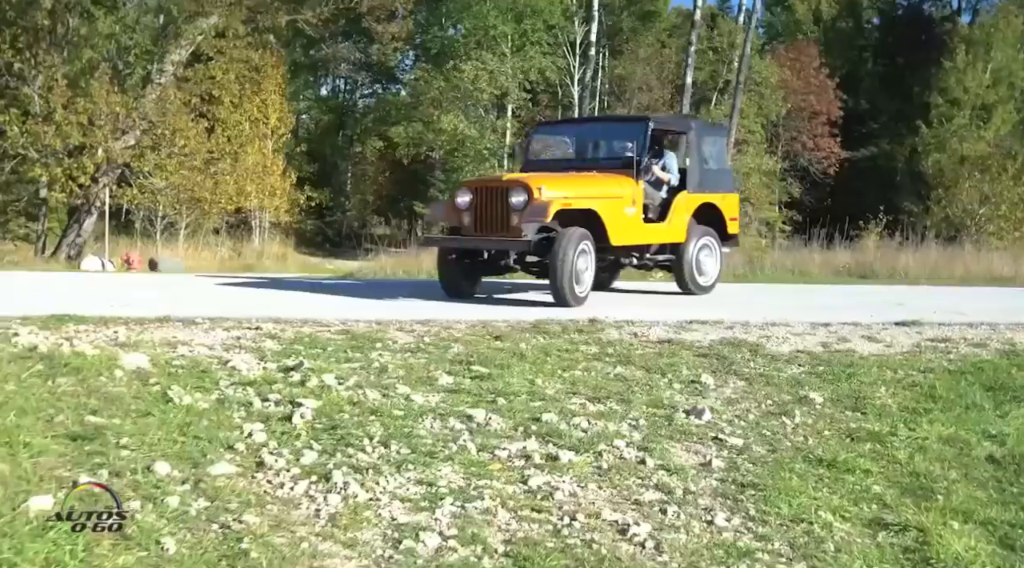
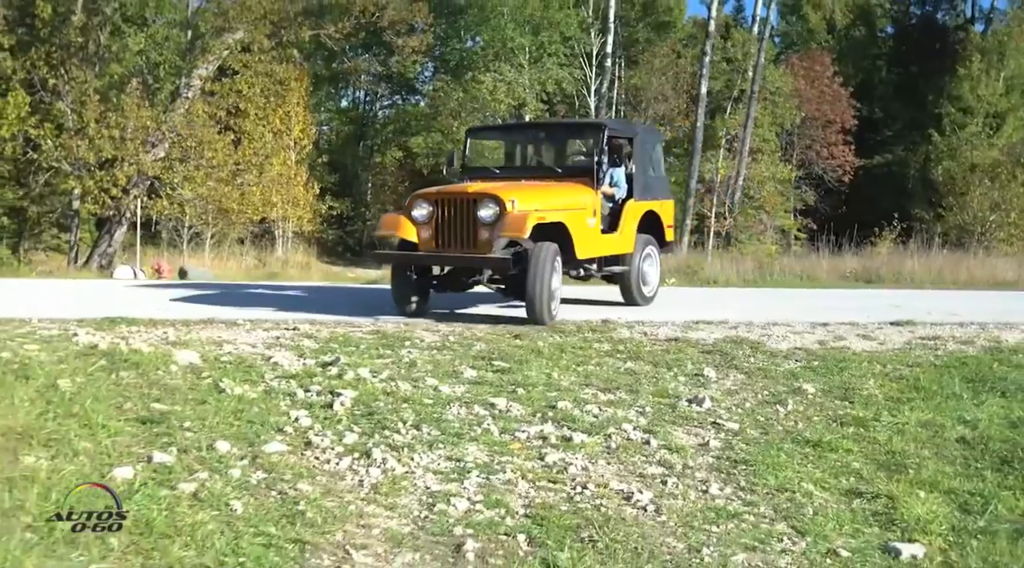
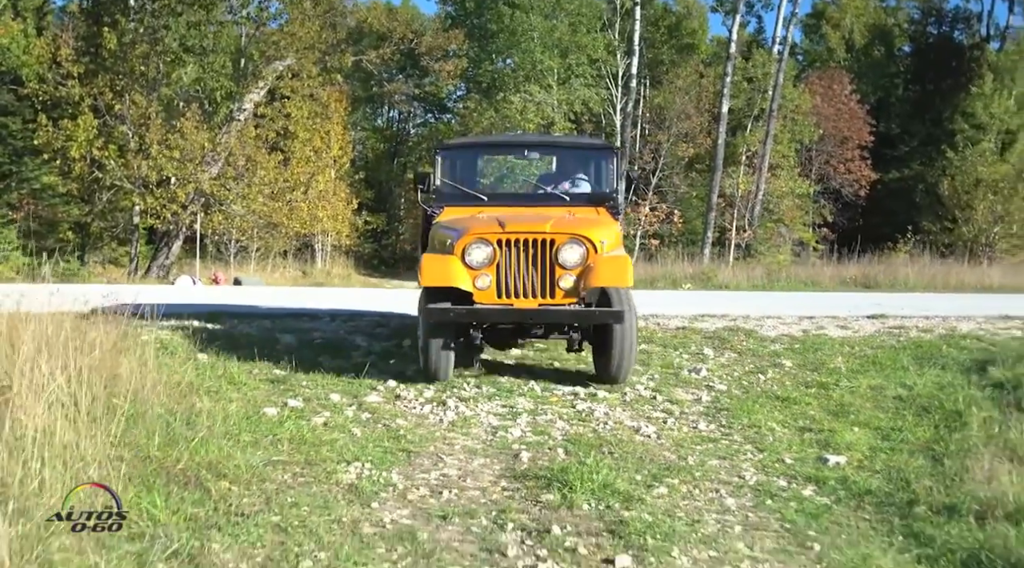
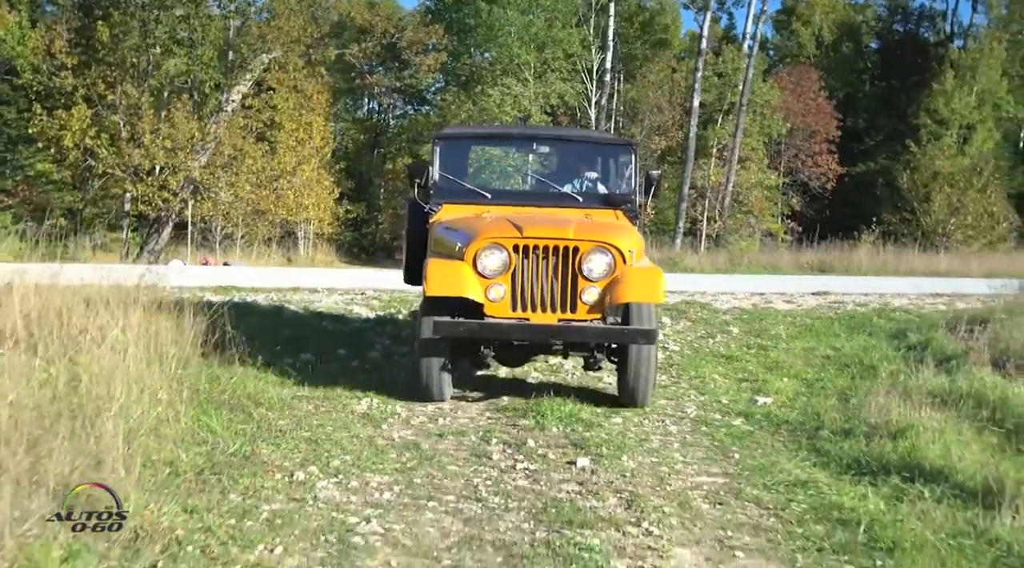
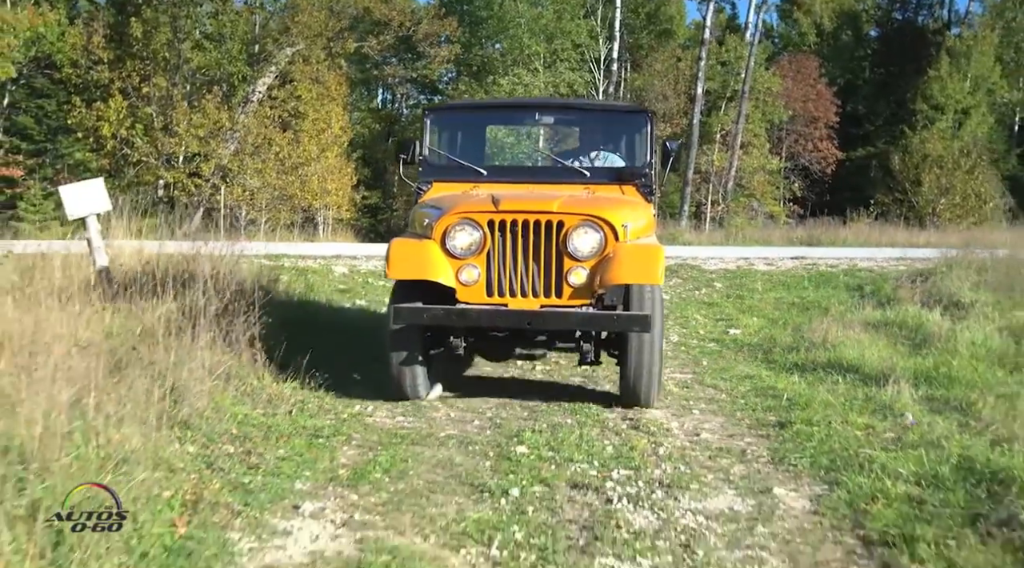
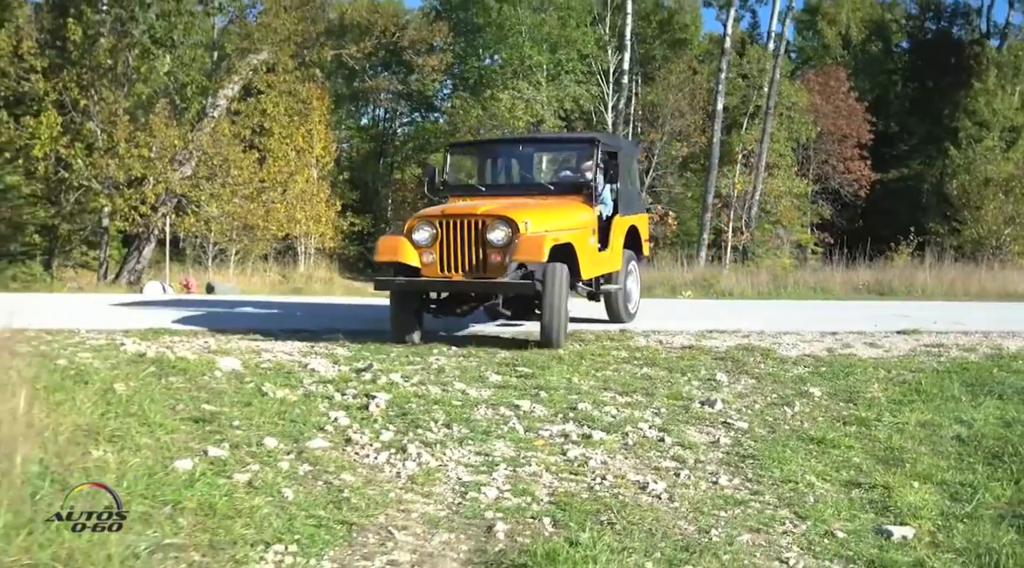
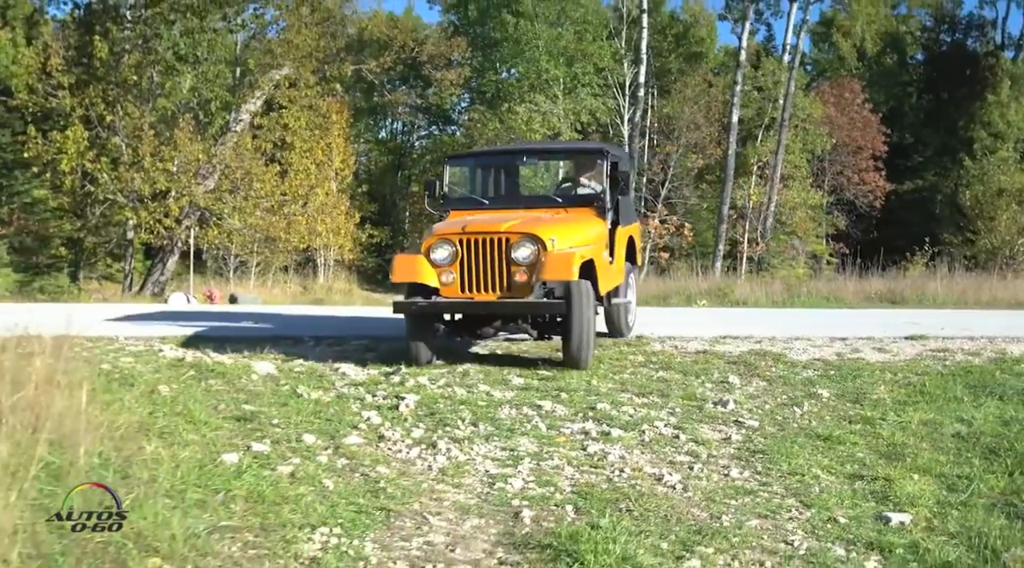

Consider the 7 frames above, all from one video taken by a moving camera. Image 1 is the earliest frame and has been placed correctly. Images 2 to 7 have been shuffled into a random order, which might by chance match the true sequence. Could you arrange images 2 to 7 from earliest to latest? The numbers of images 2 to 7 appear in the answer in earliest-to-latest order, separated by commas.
2, 6, 7, 3, 4, 5
